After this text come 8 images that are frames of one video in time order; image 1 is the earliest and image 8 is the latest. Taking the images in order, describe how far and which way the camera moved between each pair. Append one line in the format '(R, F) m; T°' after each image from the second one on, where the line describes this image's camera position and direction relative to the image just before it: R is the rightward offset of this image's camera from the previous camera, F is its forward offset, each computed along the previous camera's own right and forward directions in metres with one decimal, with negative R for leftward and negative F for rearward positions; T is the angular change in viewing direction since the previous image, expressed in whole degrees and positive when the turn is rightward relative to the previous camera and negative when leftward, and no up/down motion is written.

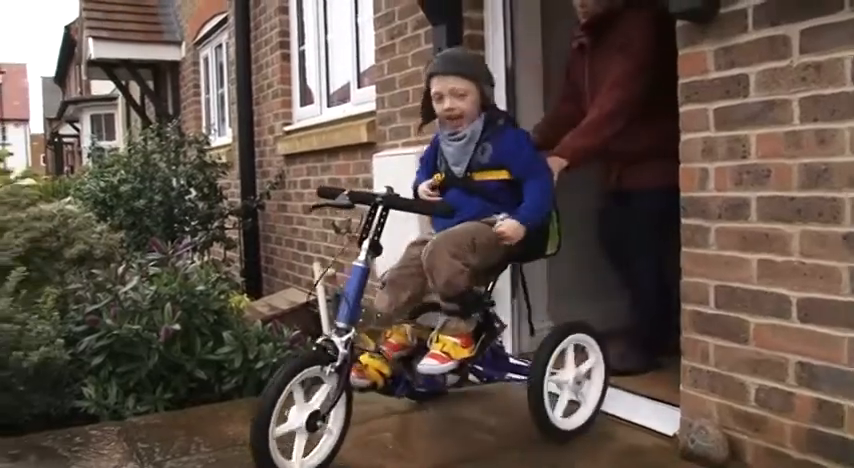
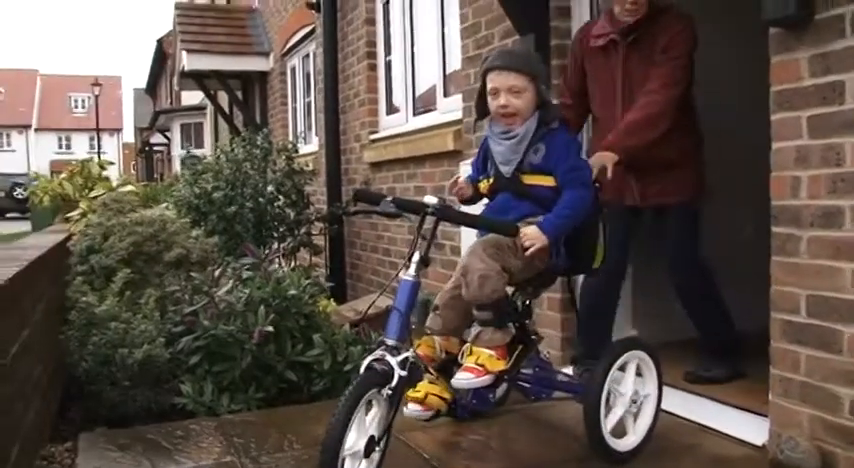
(0.0, -0.1) m; -5°
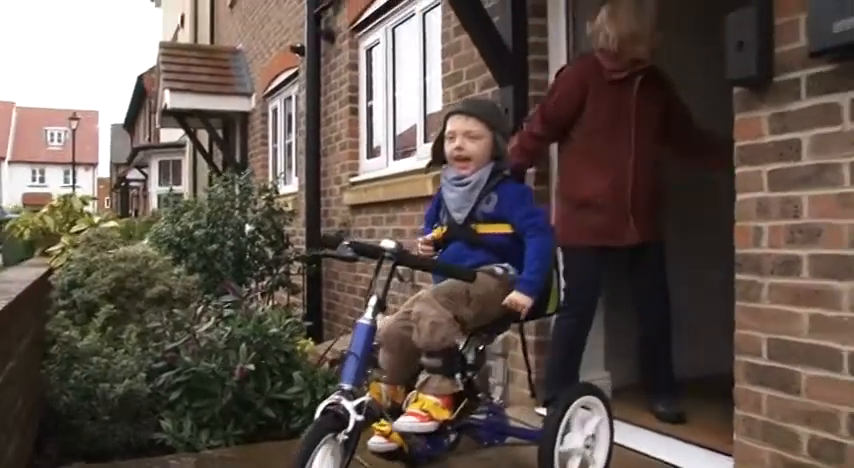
(0.0, -0.1) m; +2°
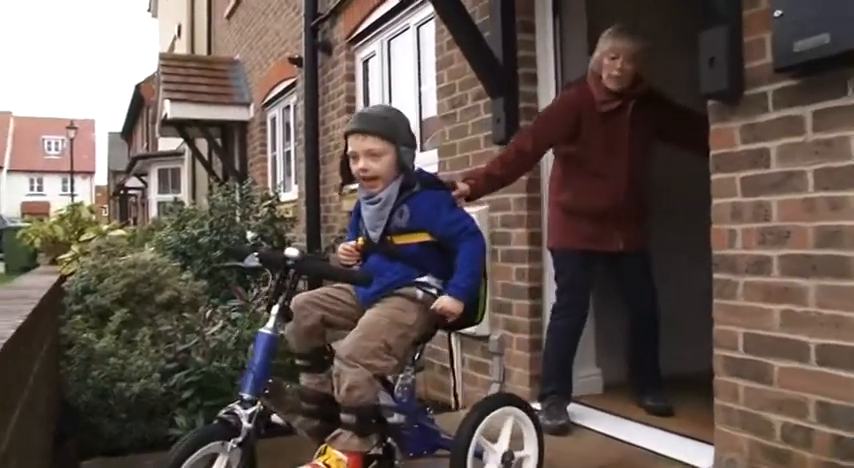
(0.0, -0.2) m; 0°
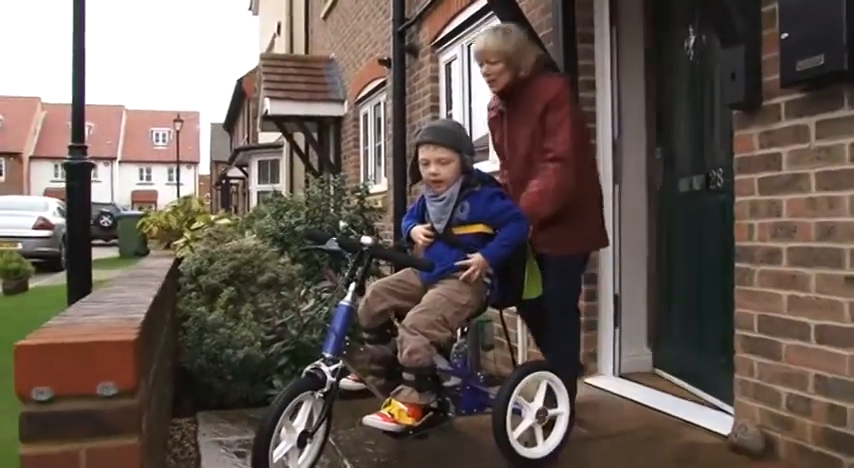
(+0.2, -0.6) m; -6°
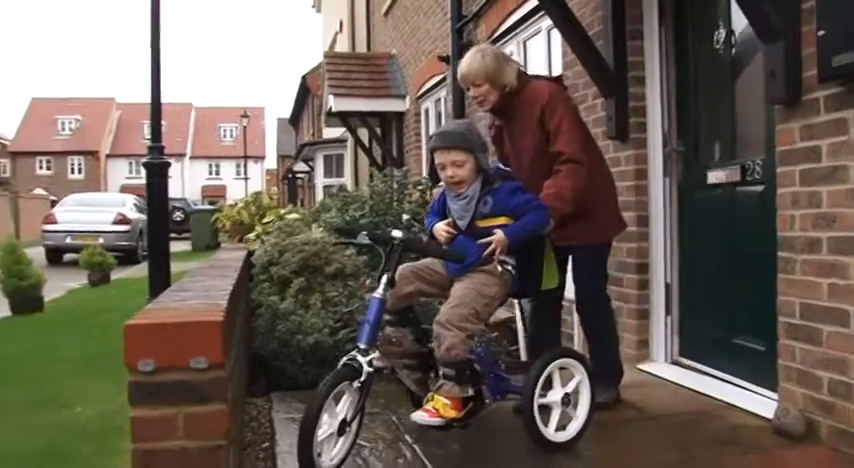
(0.0, -0.3) m; -4°
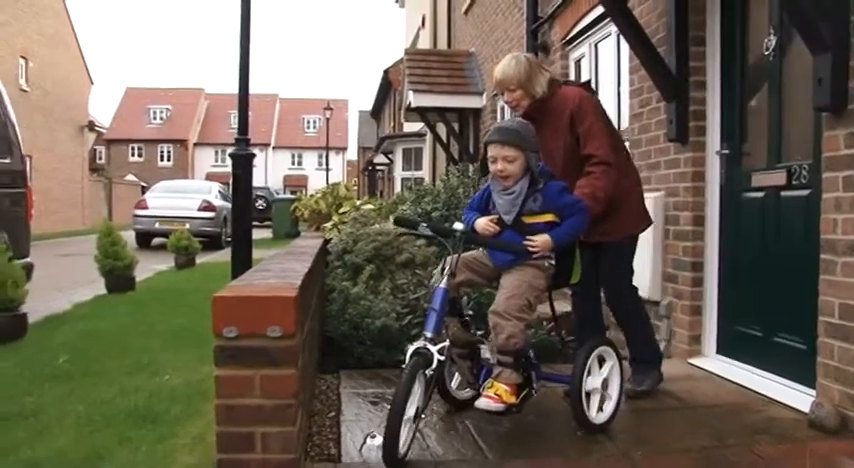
(+0.1, -0.3) m; -5°
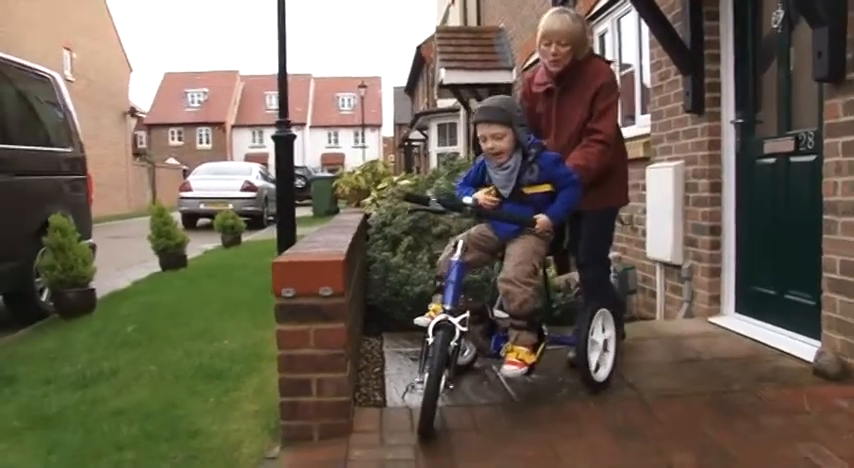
(0.0, -0.4) m; -3°
